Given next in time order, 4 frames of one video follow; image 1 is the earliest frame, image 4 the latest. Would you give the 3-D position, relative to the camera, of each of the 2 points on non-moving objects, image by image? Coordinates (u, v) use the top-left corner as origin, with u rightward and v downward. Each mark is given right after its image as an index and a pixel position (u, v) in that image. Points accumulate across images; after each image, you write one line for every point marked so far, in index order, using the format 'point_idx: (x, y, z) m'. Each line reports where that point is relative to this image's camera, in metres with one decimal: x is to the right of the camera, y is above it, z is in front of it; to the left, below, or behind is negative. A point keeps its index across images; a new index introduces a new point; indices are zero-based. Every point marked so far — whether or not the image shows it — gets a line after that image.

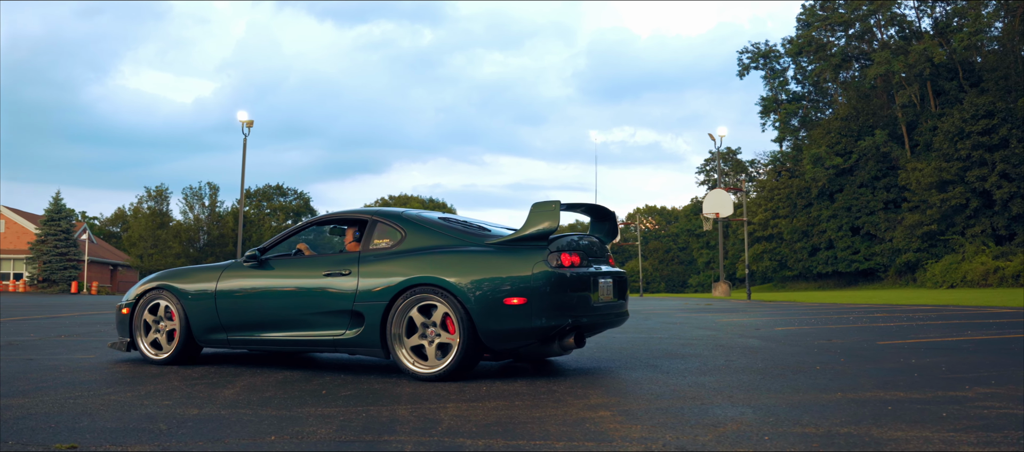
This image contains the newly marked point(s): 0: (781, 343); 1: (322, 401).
0: (+3.3, -1.4, +8.7) m
1: (-1.1, -1.1, +4.3) m
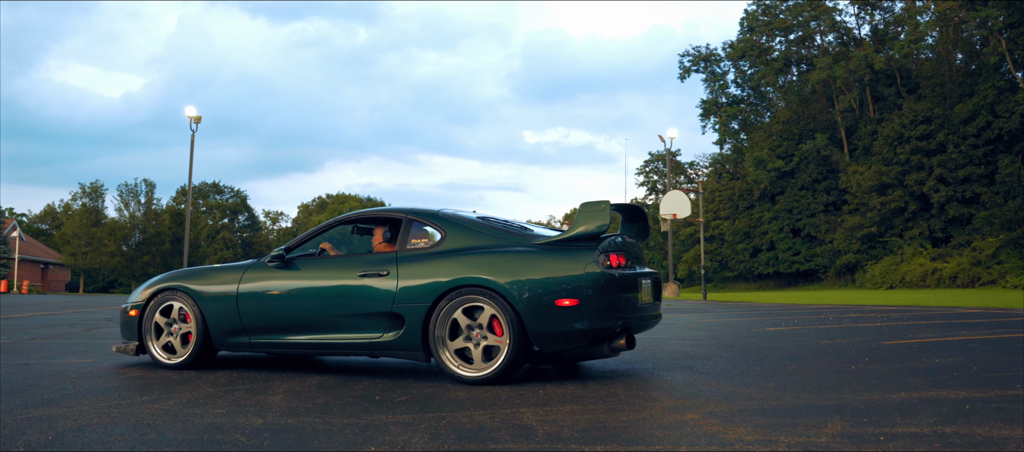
0: (+3.4, -1.5, +8.8) m
1: (-0.7, -1.1, +4.1) m
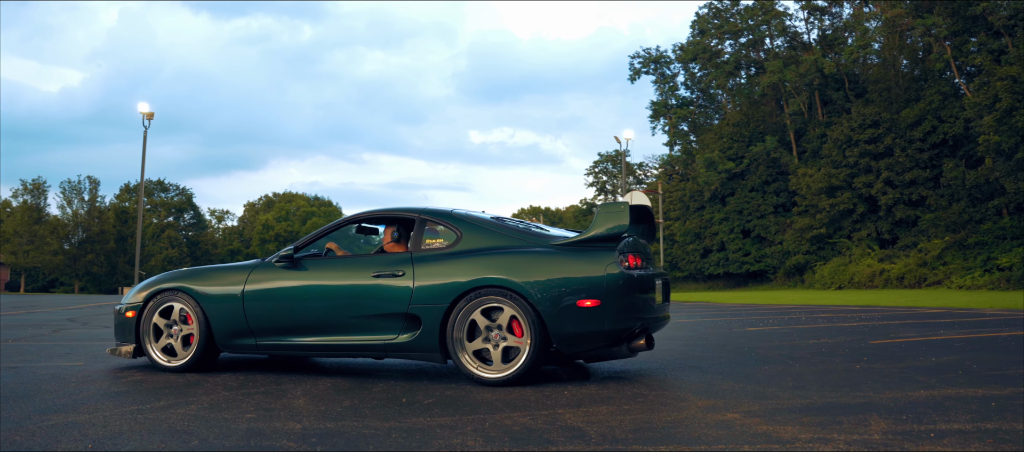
0: (+3.3, -1.5, +9.0) m
1: (-0.5, -1.1, +4.0) m
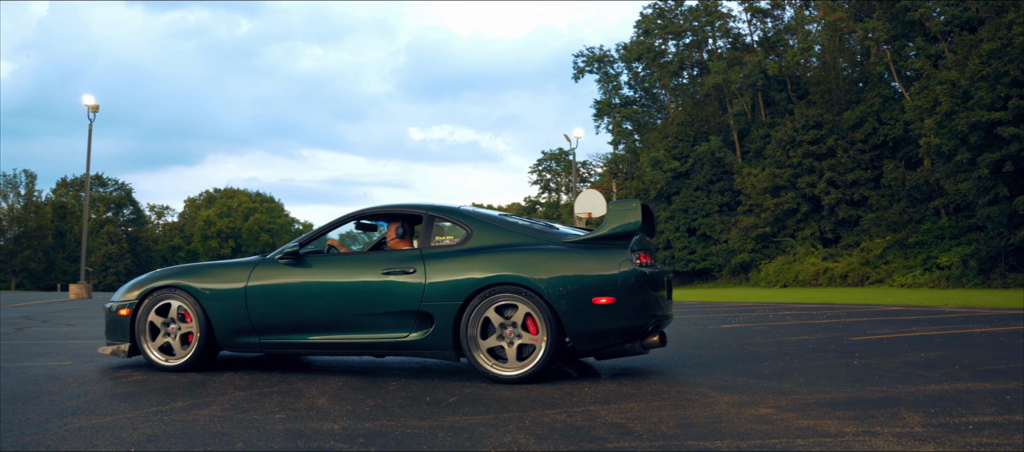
0: (+3.2, -1.5, +9.1) m
1: (-0.4, -1.0, +4.0) m
